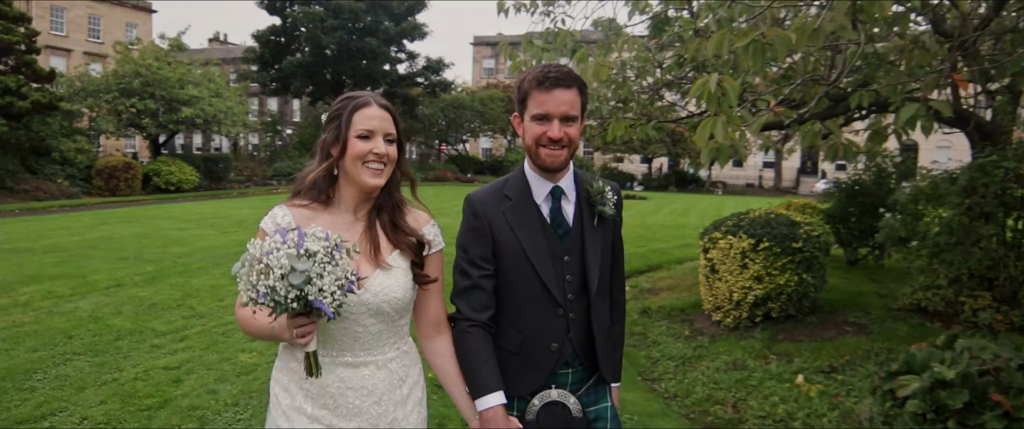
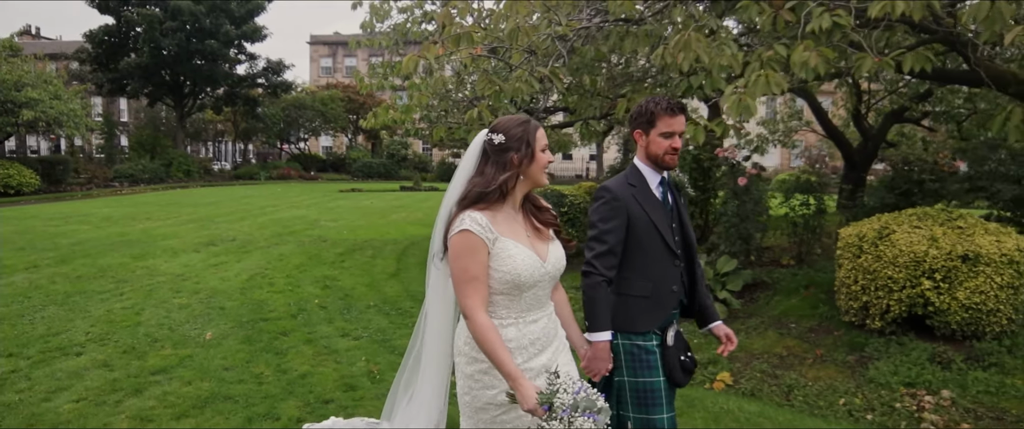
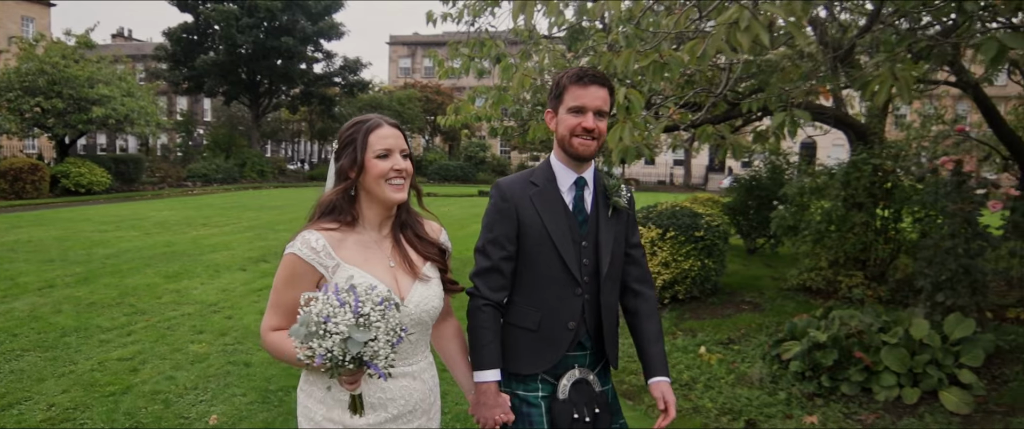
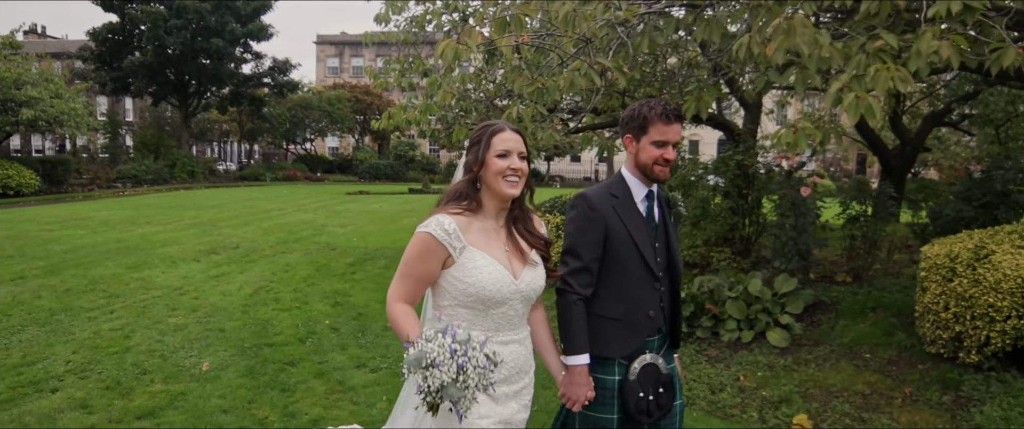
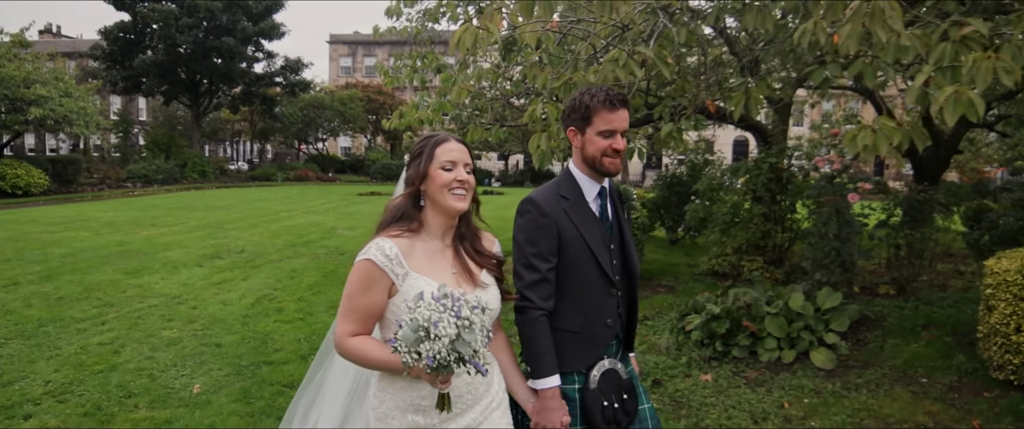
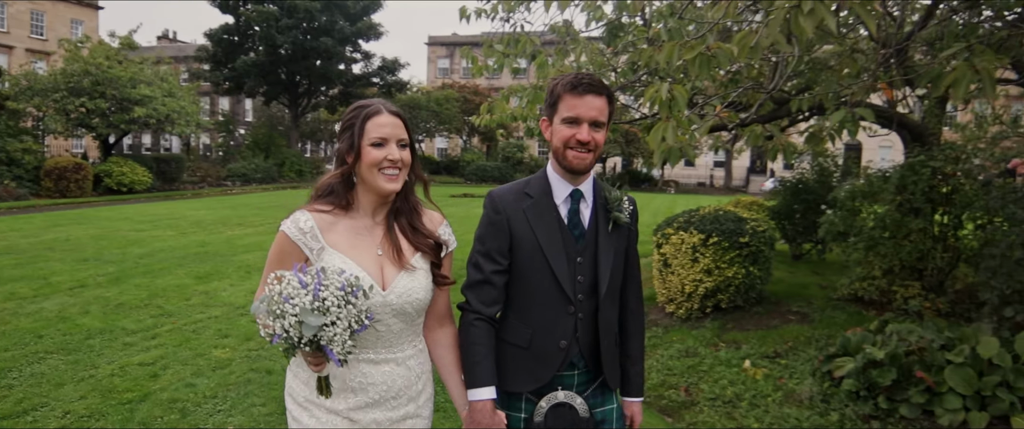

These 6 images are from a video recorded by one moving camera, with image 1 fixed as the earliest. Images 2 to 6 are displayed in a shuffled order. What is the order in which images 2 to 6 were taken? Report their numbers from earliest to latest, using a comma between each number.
6, 3, 5, 4, 2
